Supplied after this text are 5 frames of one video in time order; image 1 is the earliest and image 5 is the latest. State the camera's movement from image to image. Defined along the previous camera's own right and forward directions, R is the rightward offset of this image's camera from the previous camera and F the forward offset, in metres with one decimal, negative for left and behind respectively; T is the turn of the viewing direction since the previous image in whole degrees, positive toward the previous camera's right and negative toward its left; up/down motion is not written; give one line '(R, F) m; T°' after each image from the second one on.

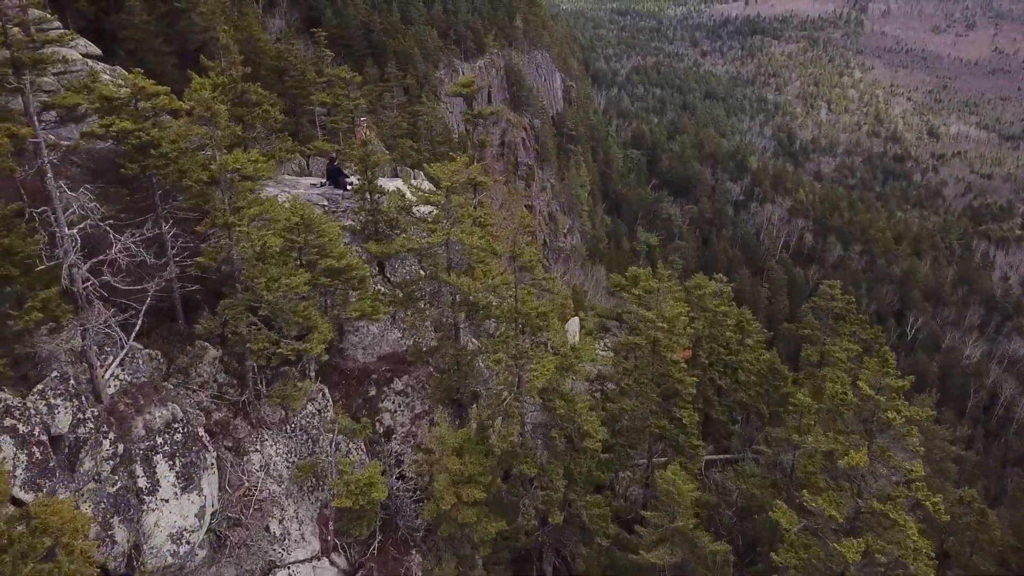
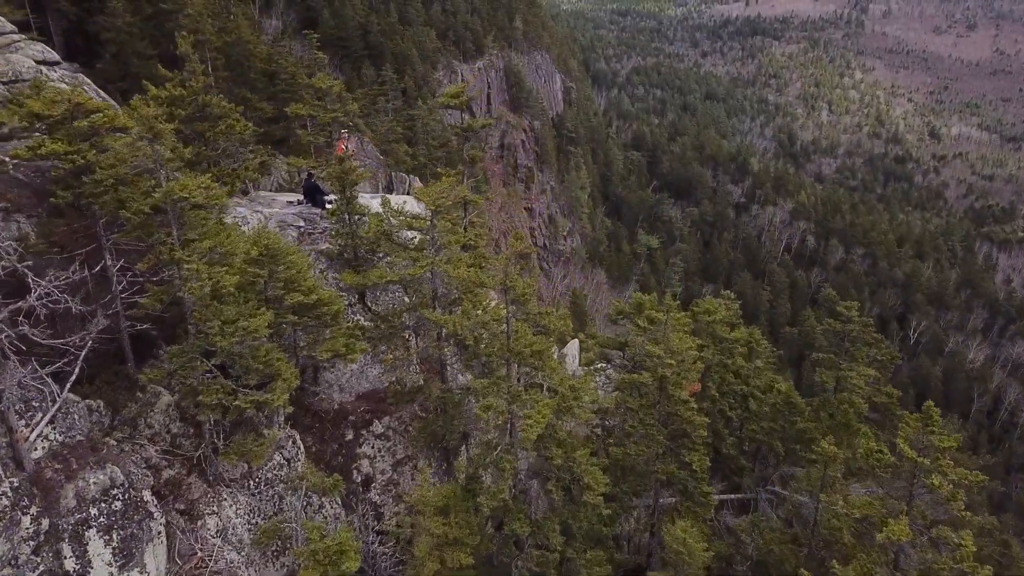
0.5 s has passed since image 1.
(+0.1, +0.9) m; 0°
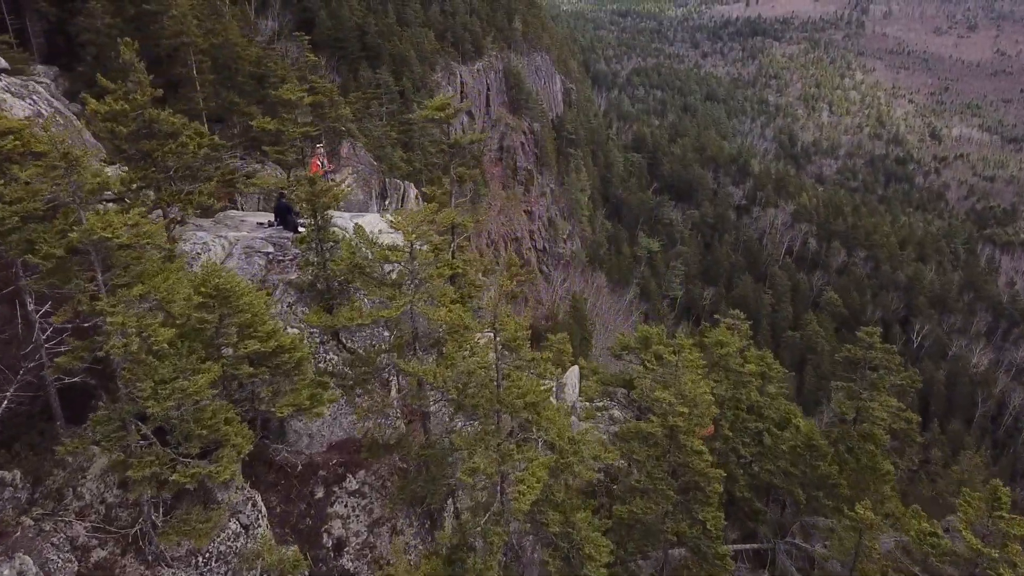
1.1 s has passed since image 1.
(+0.1, +1.0) m; 0°
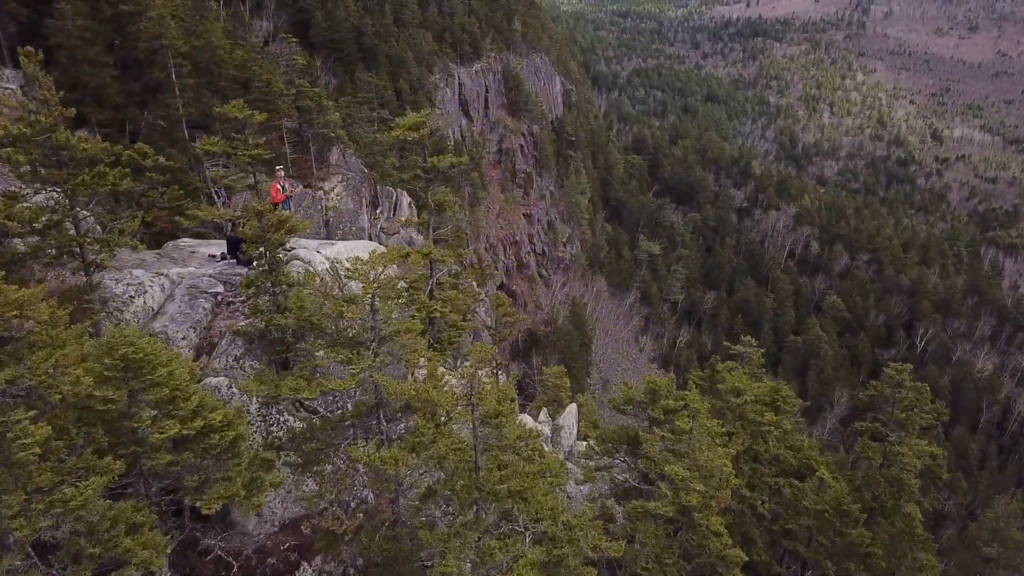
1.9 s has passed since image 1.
(+0.2, +1.2) m; 0°
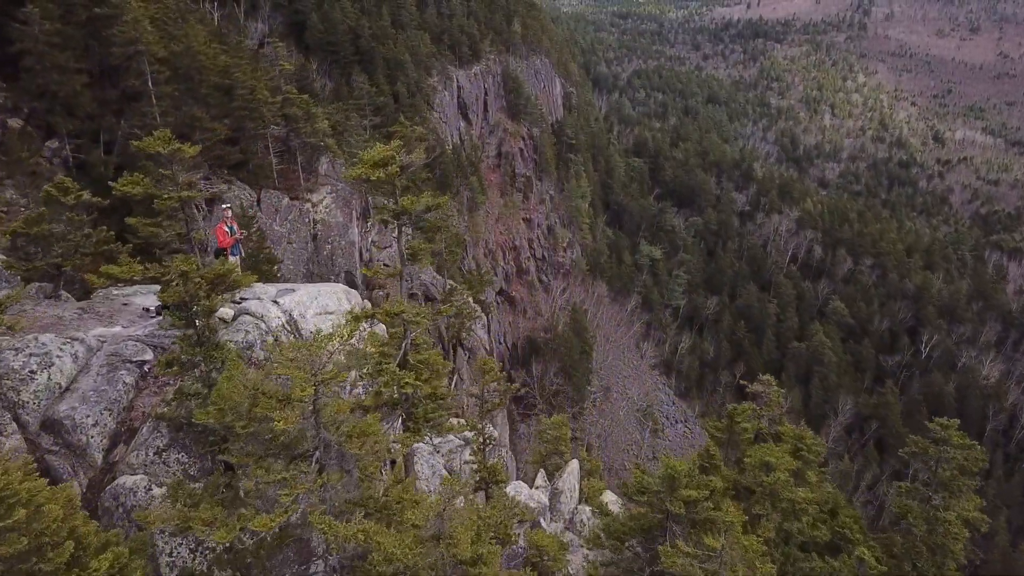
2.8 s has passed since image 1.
(+0.1, +1.3) m; 0°
